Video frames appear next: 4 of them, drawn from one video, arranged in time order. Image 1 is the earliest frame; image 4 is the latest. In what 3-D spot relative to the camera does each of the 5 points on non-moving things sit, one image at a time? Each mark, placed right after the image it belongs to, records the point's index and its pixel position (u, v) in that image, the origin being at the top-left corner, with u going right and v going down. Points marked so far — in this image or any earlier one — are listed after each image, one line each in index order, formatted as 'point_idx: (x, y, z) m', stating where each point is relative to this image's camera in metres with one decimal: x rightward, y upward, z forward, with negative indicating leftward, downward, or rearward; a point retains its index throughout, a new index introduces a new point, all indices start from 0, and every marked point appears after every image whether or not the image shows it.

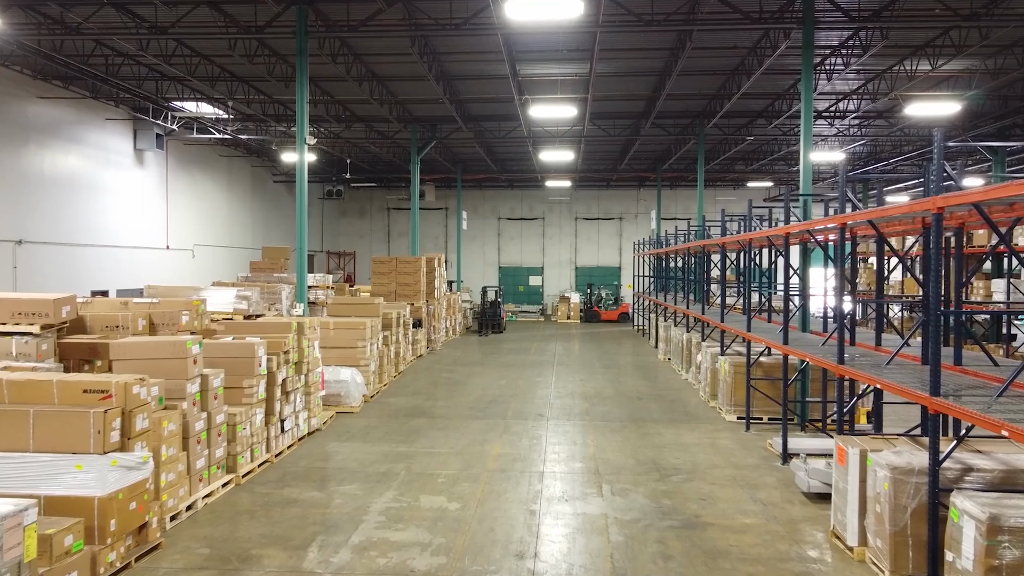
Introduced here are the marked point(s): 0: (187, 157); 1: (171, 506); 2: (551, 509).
0: (-9.9, +4.0, +16.9) m
1: (-3.0, -1.9, +4.9) m
2: (+0.4, -2.2, +5.4) m
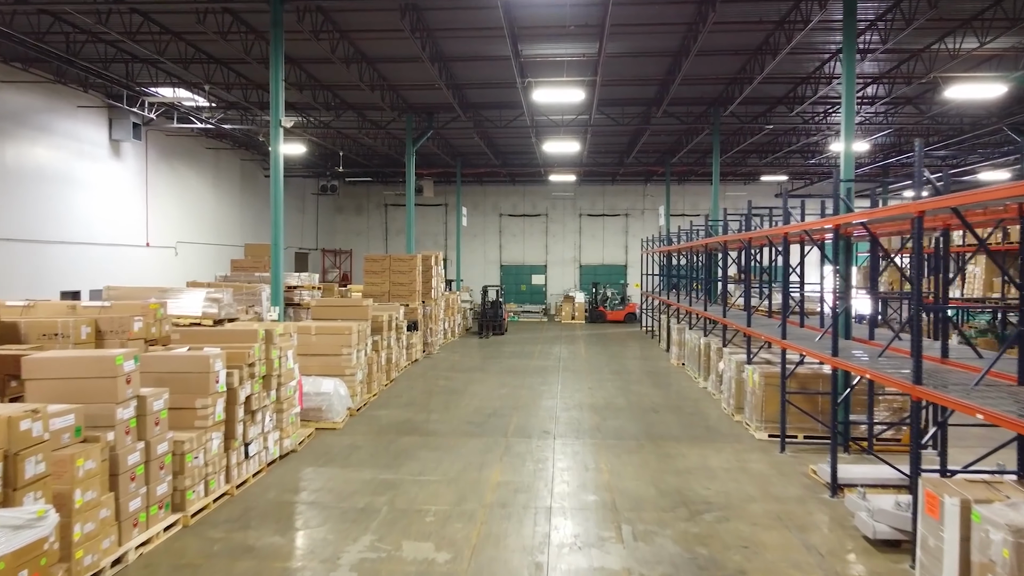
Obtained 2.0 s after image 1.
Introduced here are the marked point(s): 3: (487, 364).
0: (-9.9, +4.0, +15.9) m
1: (-3.0, -2.0, +3.9) m
2: (+0.4, -2.2, +4.4) m
3: (-0.6, -1.8, +13.4) m
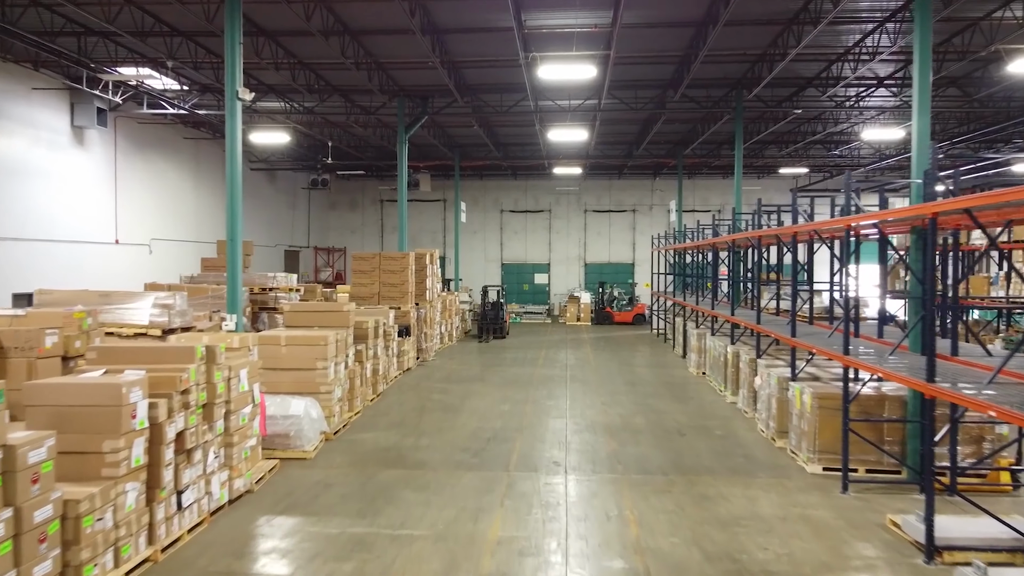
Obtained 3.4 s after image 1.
0: (-9.8, +4.0, +14.7) m
1: (-3.0, -2.0, +2.7) m
2: (+0.4, -2.2, +3.2) m
3: (-0.6, -1.9, +12.1) m
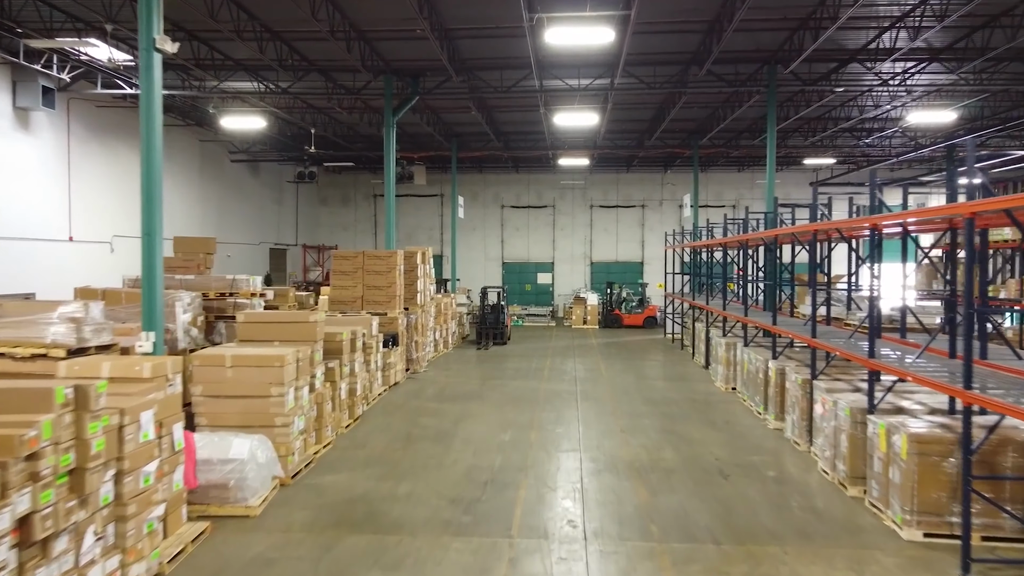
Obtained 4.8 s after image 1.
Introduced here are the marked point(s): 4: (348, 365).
0: (-9.8, +4.0, +13.2) m
1: (-3.0, -2.1, +1.2) m
2: (+0.4, -2.3, +1.7) m
3: (-0.5, -1.9, +10.6) m
4: (-2.4, -1.1, +8.0) m
